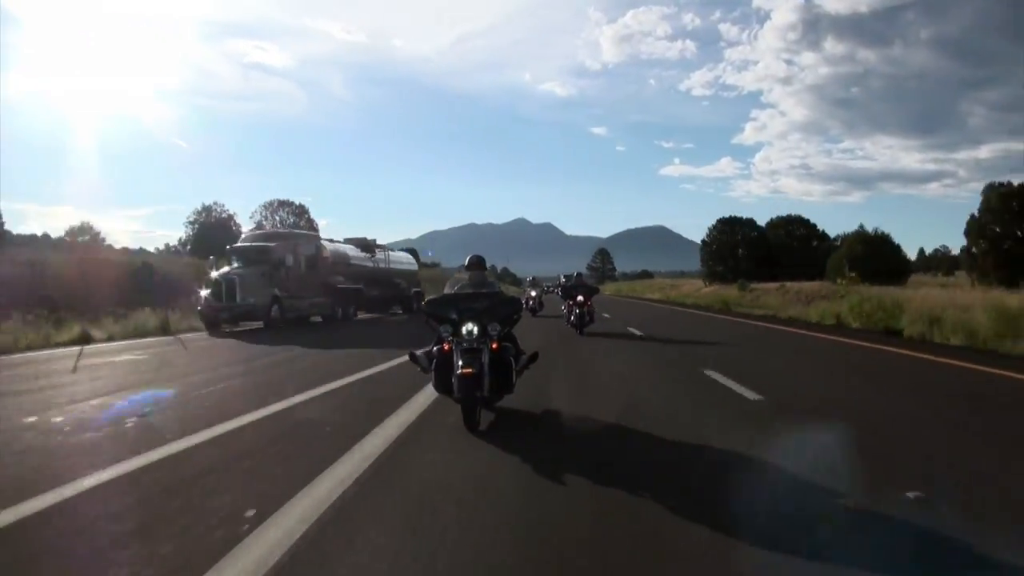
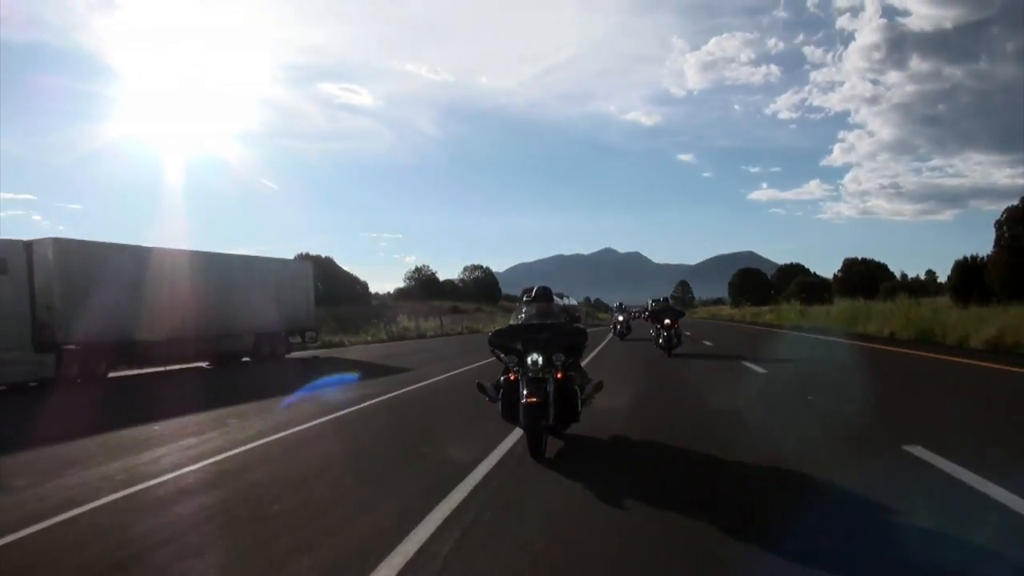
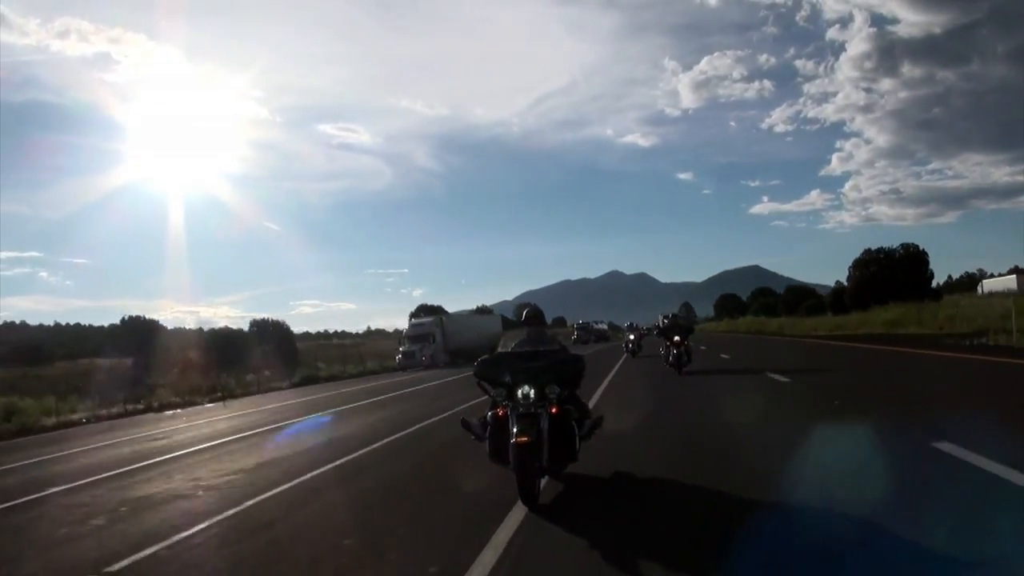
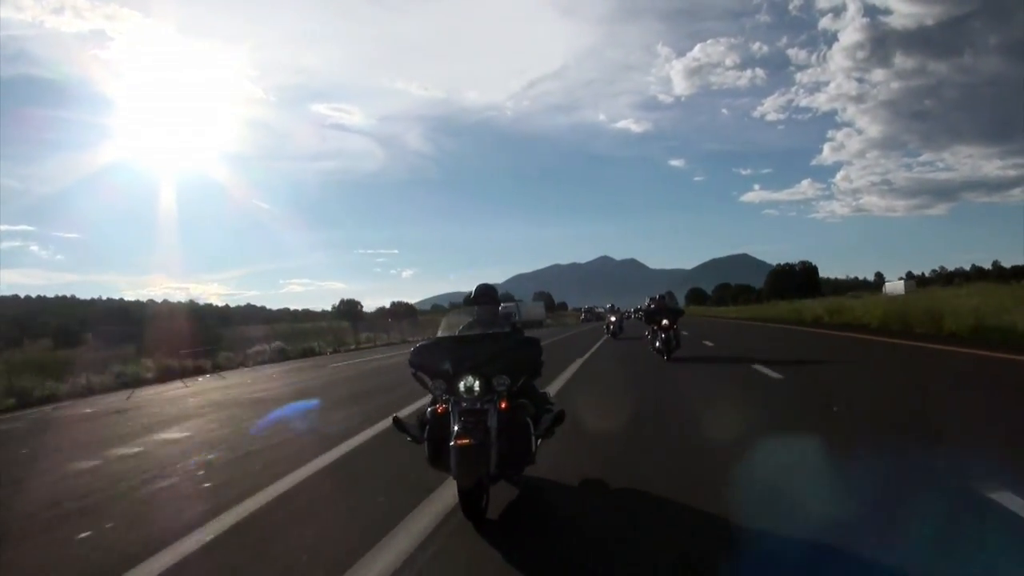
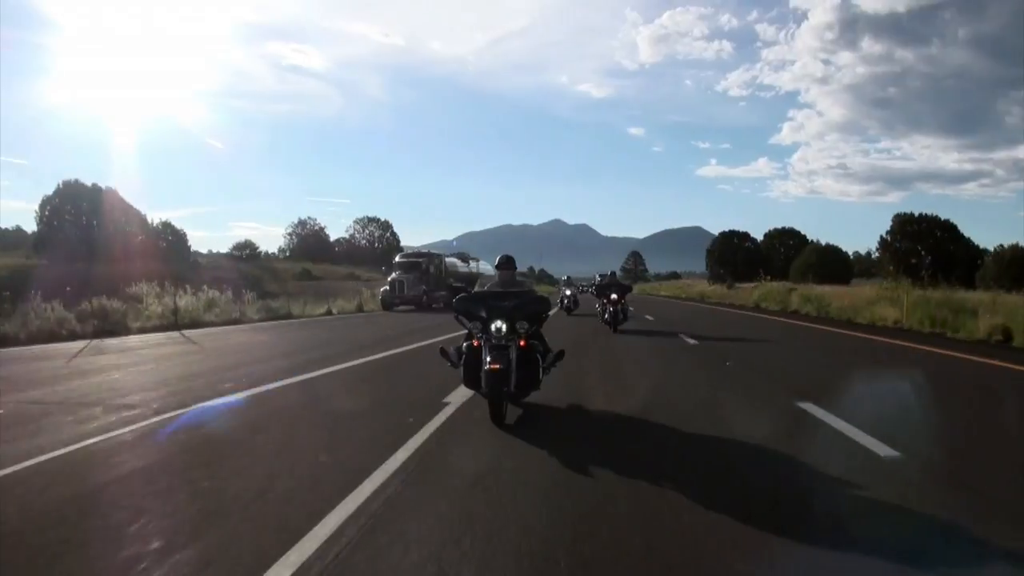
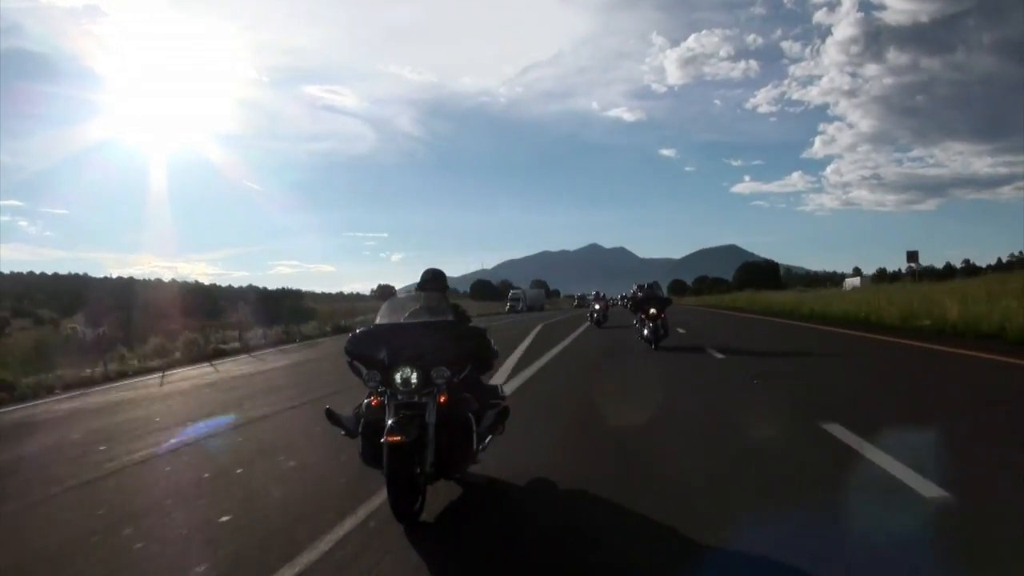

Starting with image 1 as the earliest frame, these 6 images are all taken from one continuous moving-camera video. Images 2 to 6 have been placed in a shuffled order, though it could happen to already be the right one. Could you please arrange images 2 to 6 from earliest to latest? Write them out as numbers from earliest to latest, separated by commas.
5, 2, 3, 4, 6
